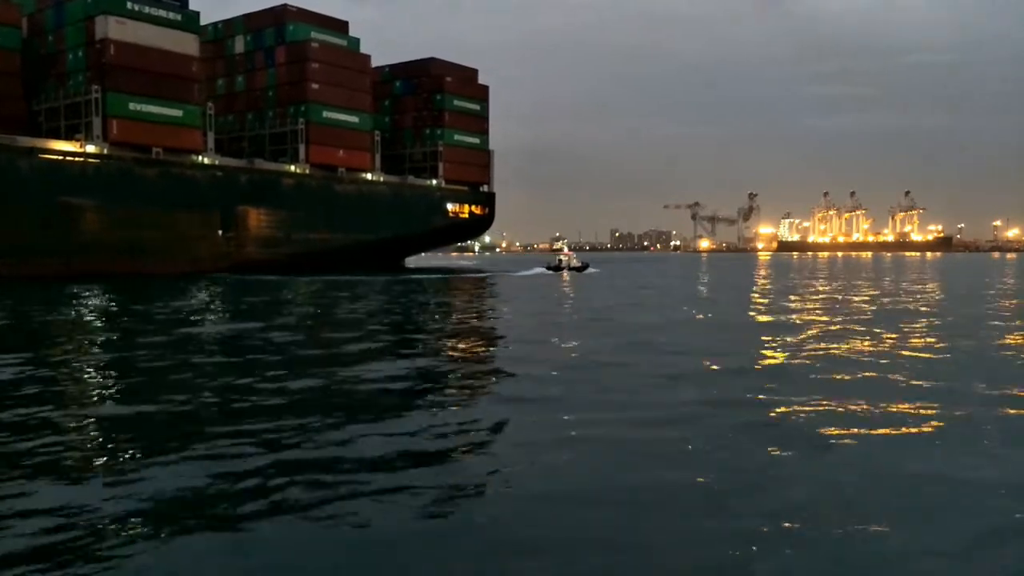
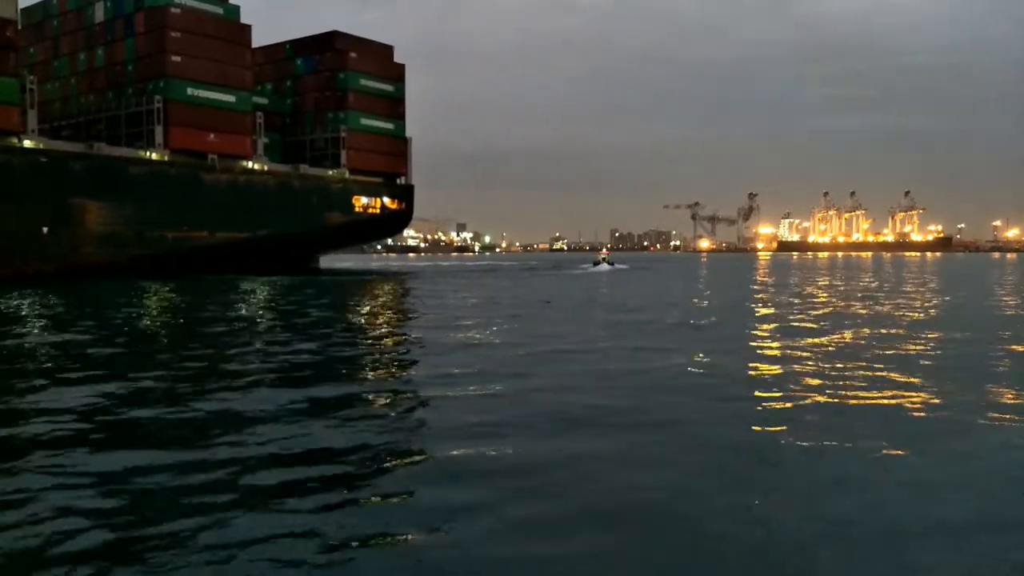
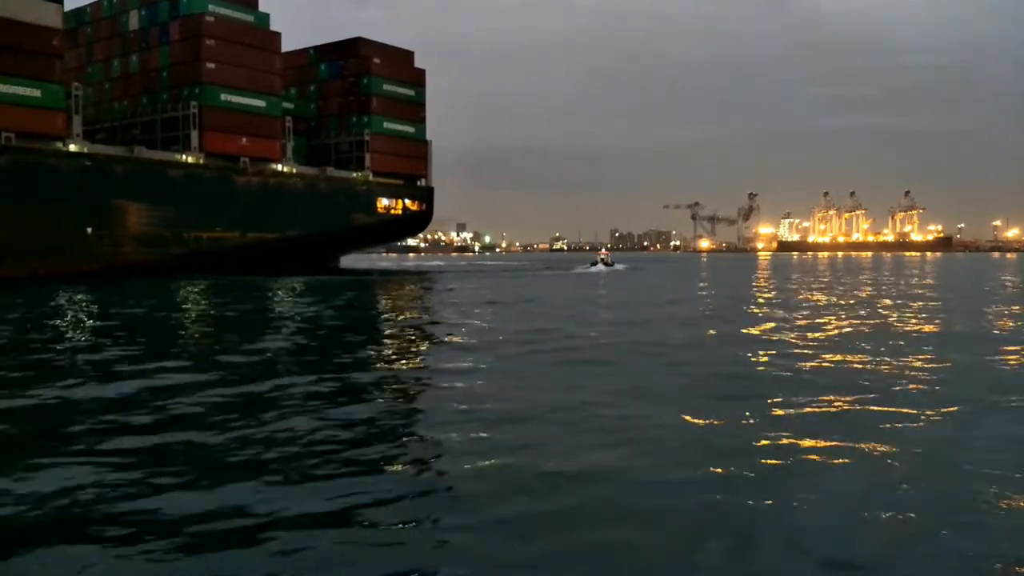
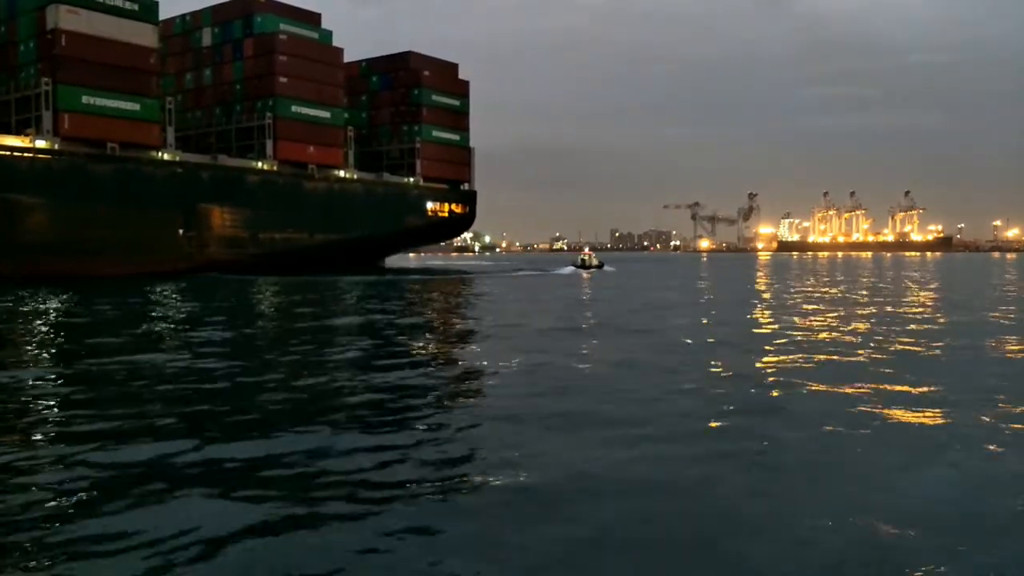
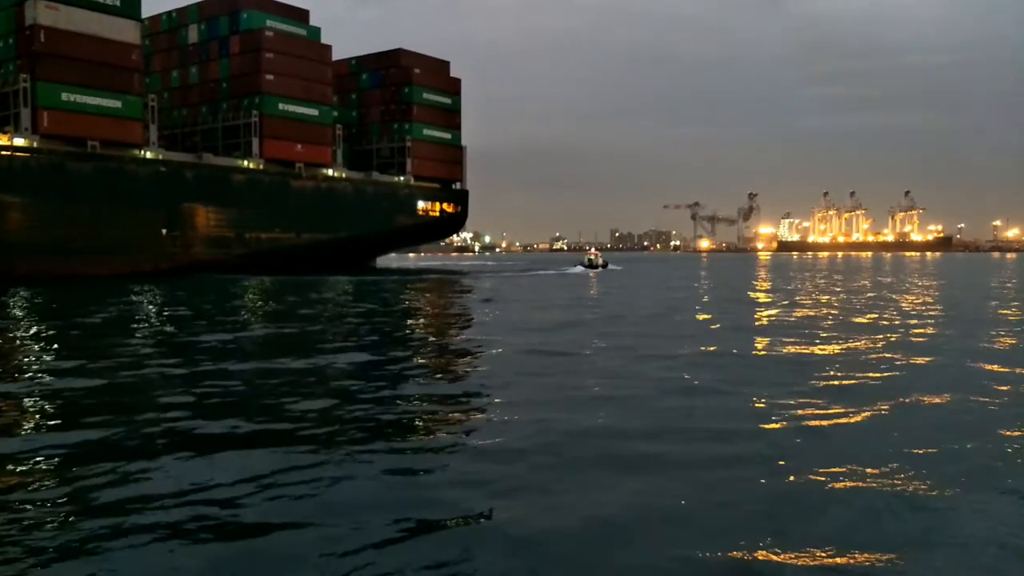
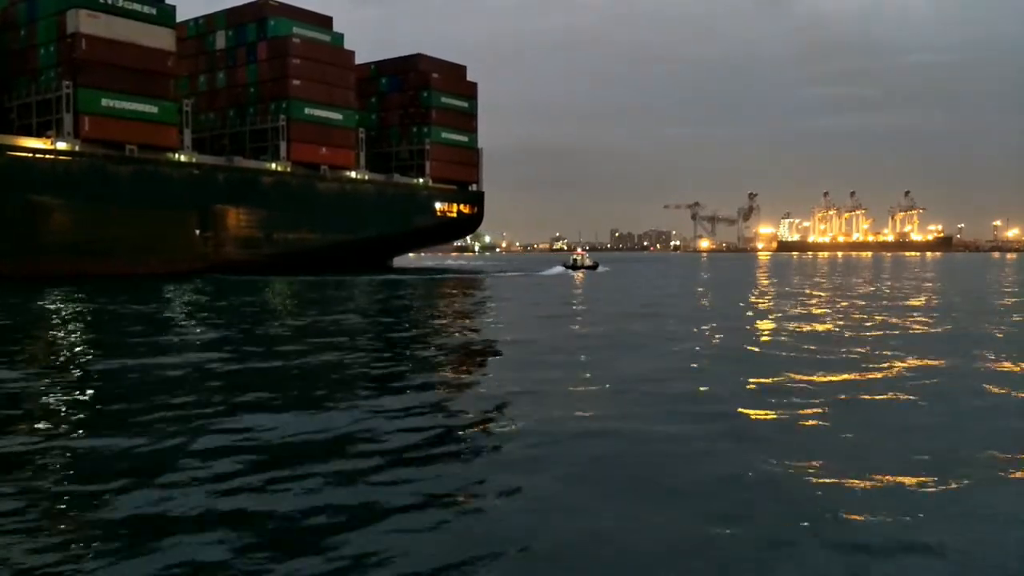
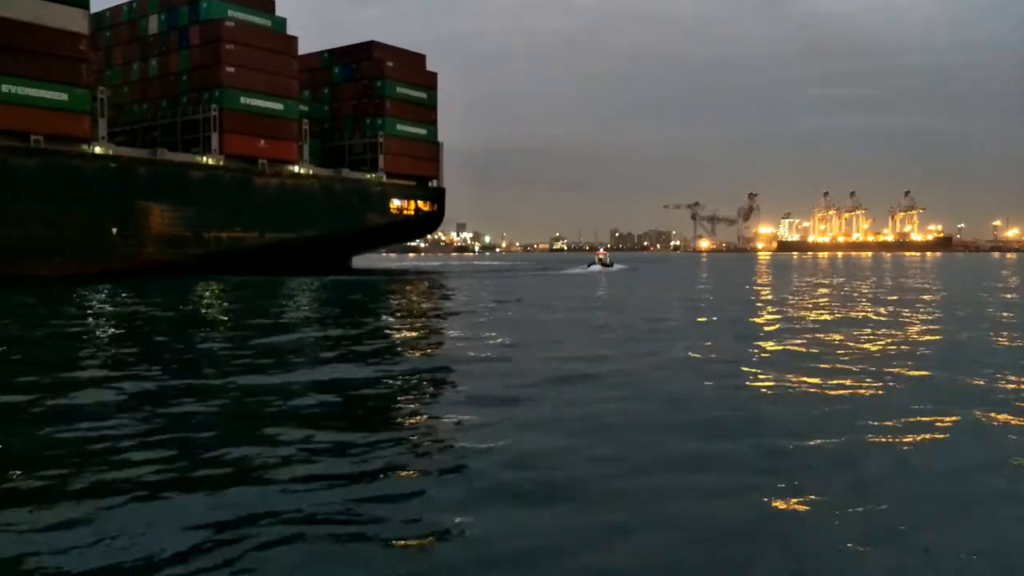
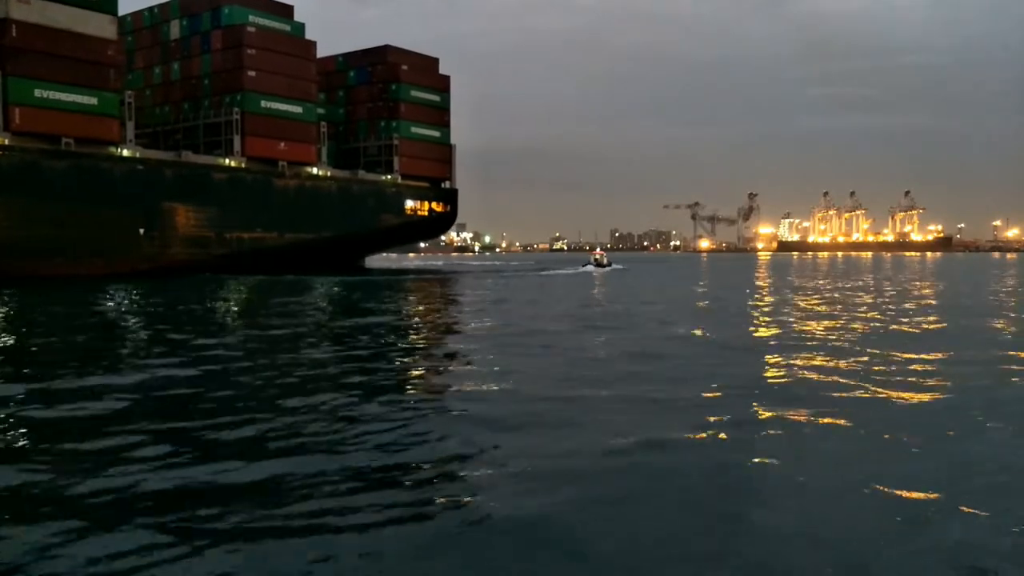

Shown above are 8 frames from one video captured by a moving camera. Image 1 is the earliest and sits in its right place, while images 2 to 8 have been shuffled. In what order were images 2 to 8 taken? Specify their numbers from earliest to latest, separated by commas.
6, 4, 5, 8, 7, 3, 2
